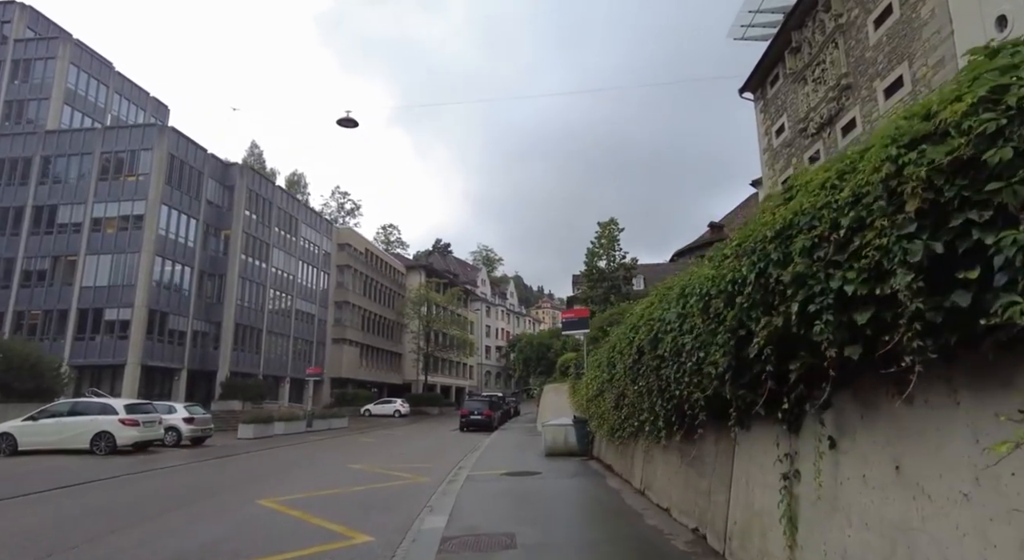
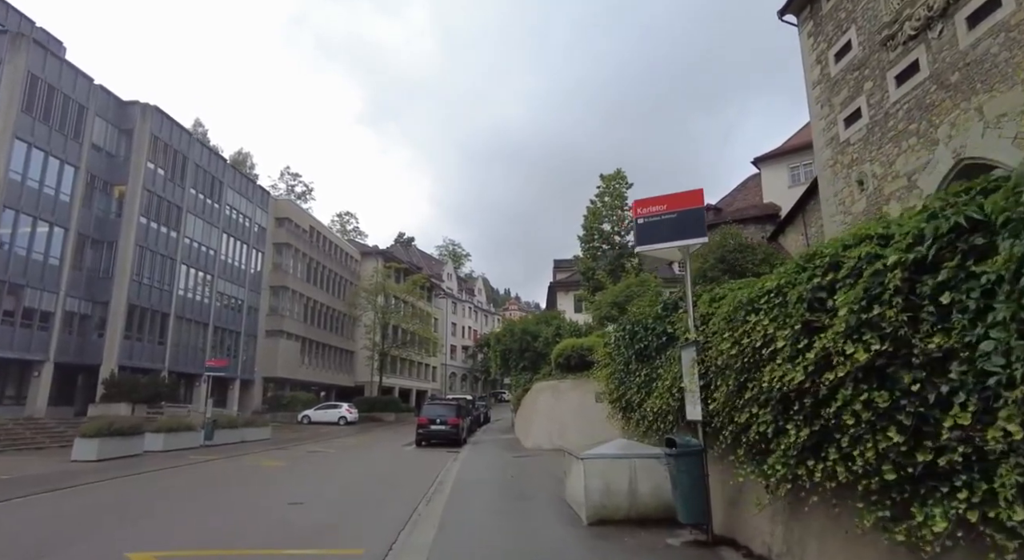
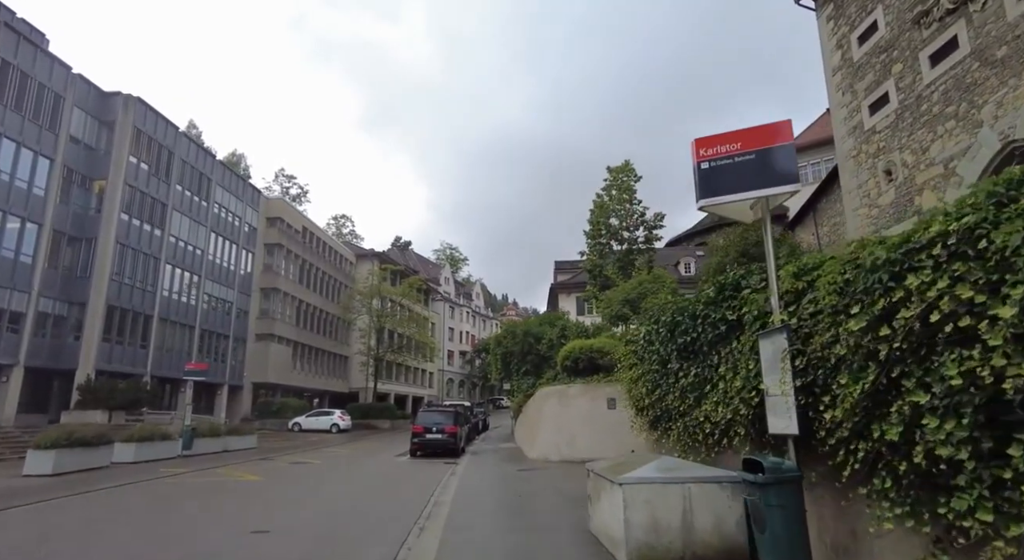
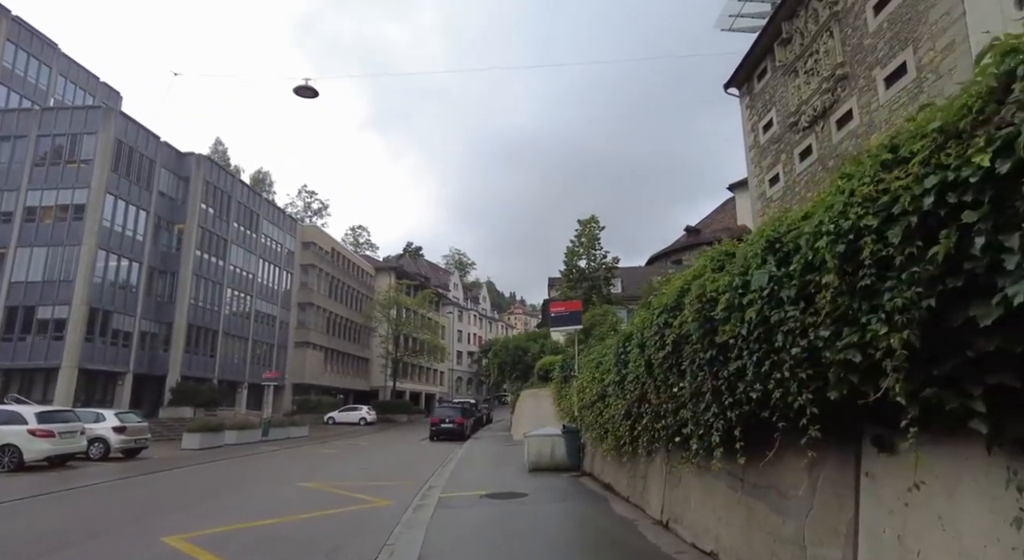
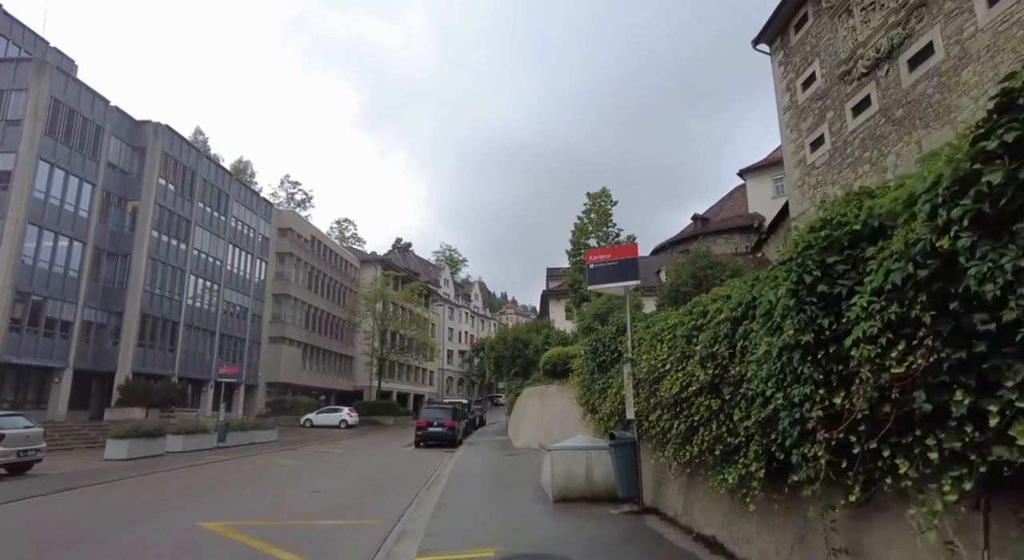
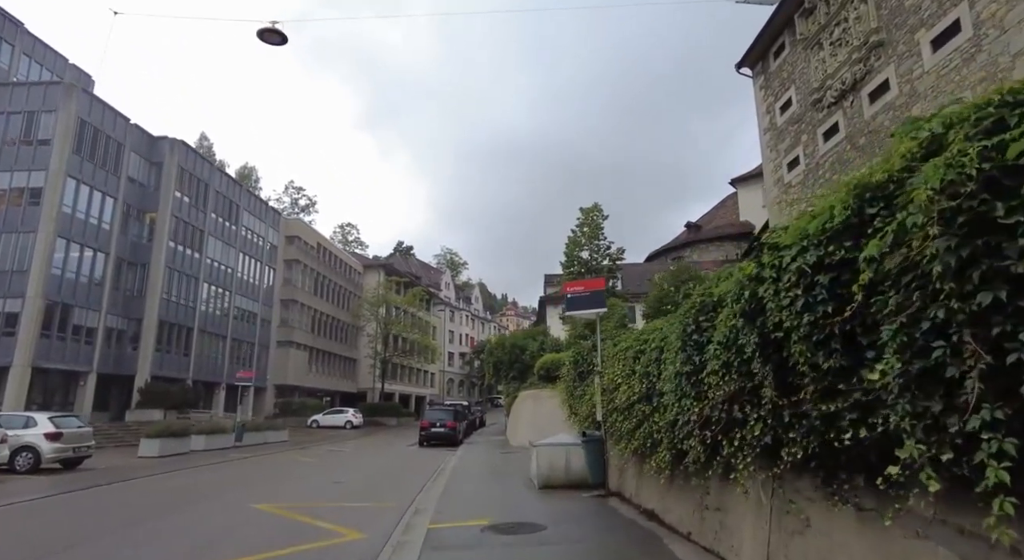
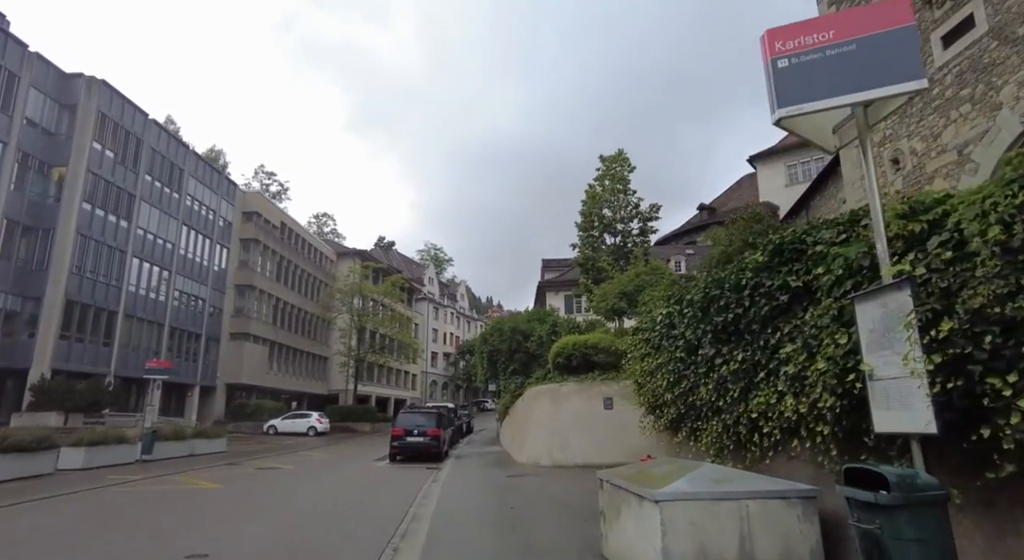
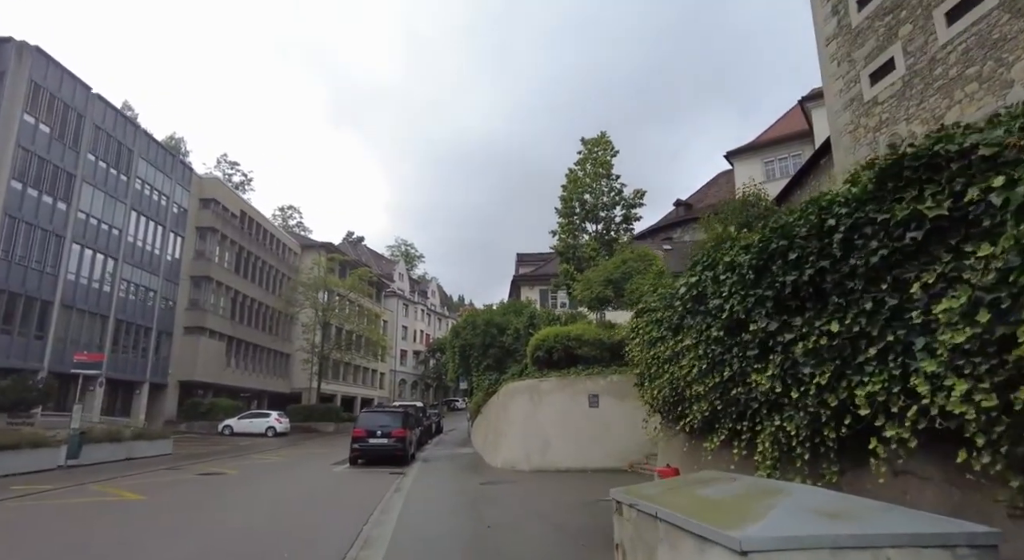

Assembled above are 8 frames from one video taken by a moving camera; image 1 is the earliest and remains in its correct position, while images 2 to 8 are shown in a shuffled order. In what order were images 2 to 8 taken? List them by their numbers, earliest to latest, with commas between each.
4, 6, 5, 2, 3, 7, 8
